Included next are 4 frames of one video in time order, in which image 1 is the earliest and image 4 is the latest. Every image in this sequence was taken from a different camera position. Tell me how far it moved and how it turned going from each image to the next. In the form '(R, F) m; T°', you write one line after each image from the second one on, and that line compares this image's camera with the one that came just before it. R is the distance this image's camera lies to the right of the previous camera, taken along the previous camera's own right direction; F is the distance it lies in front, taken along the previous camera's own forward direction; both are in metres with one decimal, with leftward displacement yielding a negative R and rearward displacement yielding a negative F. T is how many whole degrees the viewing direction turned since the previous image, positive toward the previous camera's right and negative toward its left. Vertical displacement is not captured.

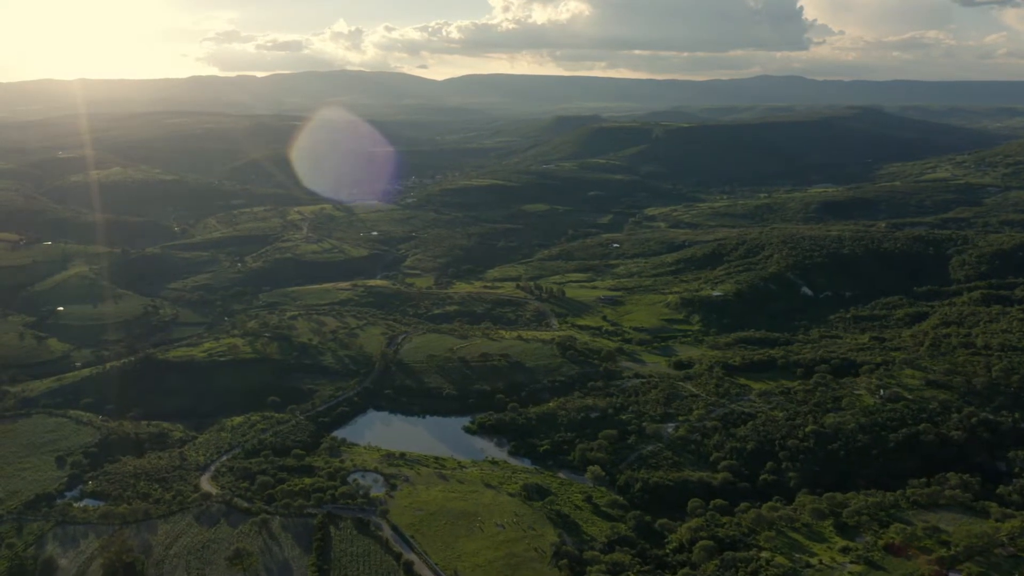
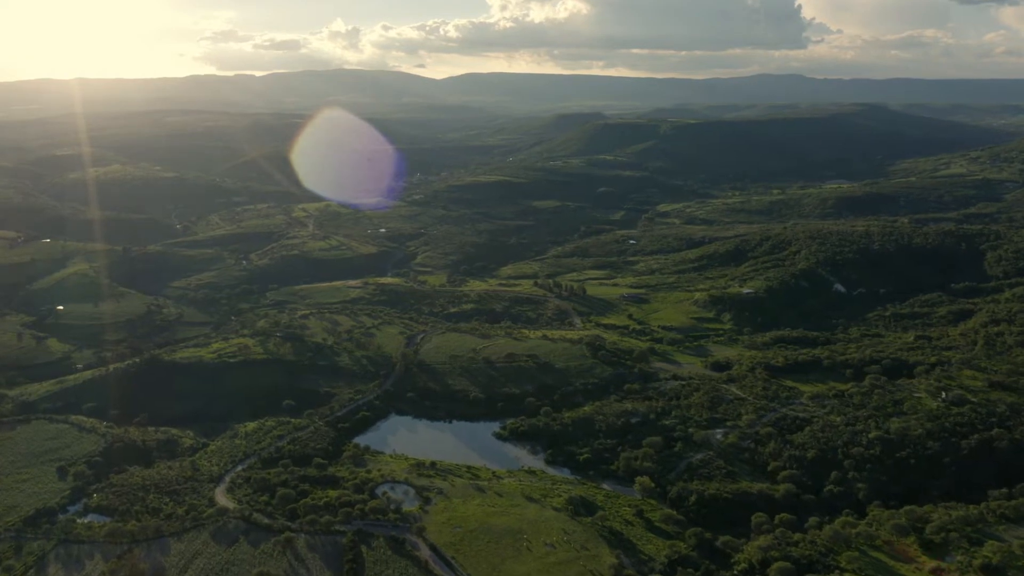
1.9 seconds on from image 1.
(-3.0, +4.2) m; 0°
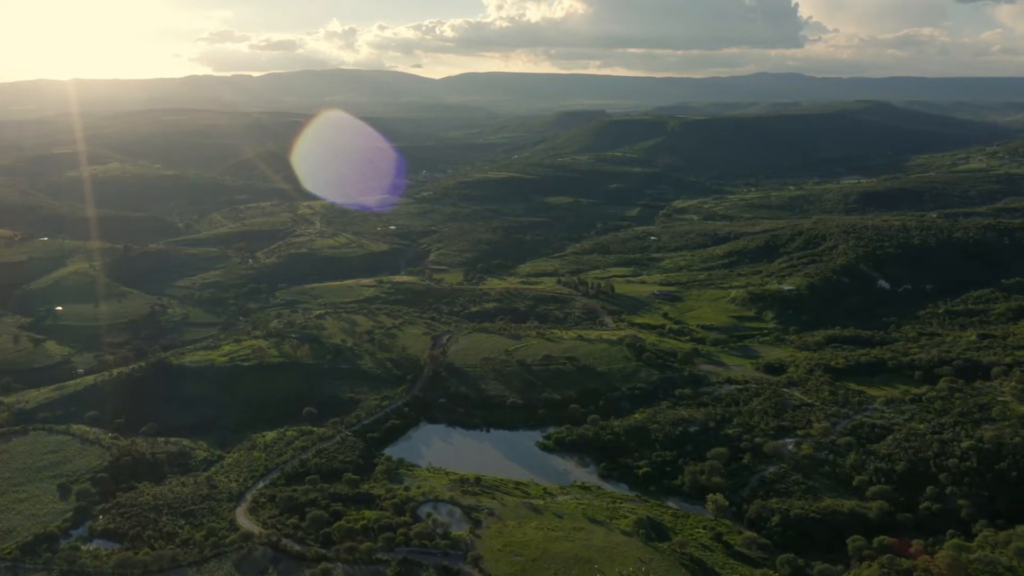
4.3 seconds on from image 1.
(-3.7, +5.3) m; 0°
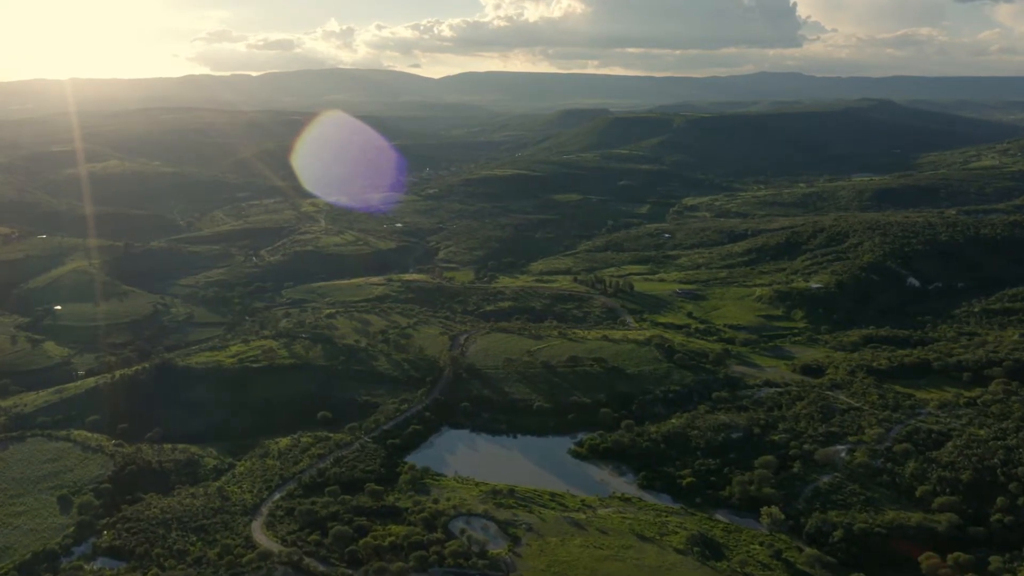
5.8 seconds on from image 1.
(-2.3, +3.3) m; 0°
